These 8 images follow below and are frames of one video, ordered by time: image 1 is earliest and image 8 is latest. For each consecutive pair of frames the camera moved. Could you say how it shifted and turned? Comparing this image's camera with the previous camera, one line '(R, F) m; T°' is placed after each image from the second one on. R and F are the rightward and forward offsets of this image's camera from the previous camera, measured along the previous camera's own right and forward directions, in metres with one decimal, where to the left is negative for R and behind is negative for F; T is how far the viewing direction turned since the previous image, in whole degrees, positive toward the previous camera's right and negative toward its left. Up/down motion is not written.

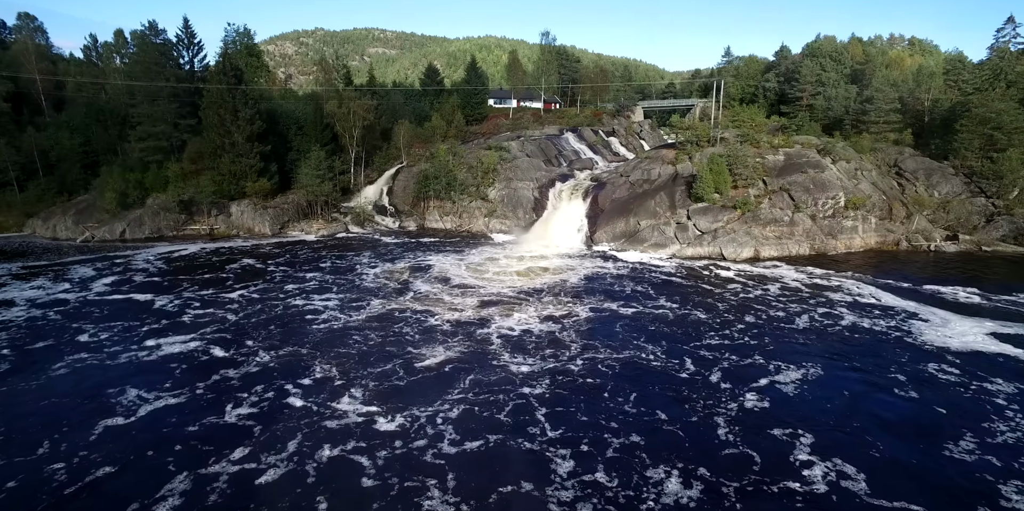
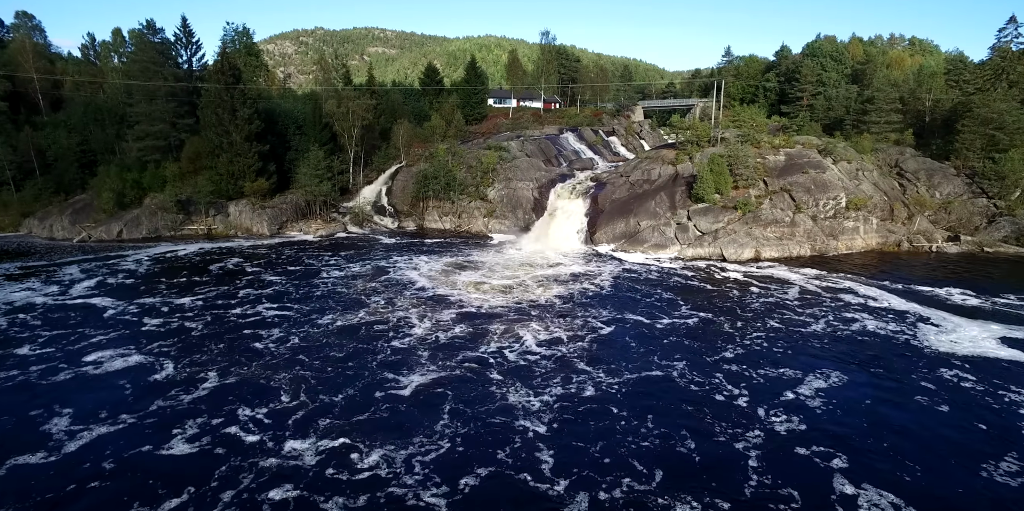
(0.0, +0.2) m; 0°
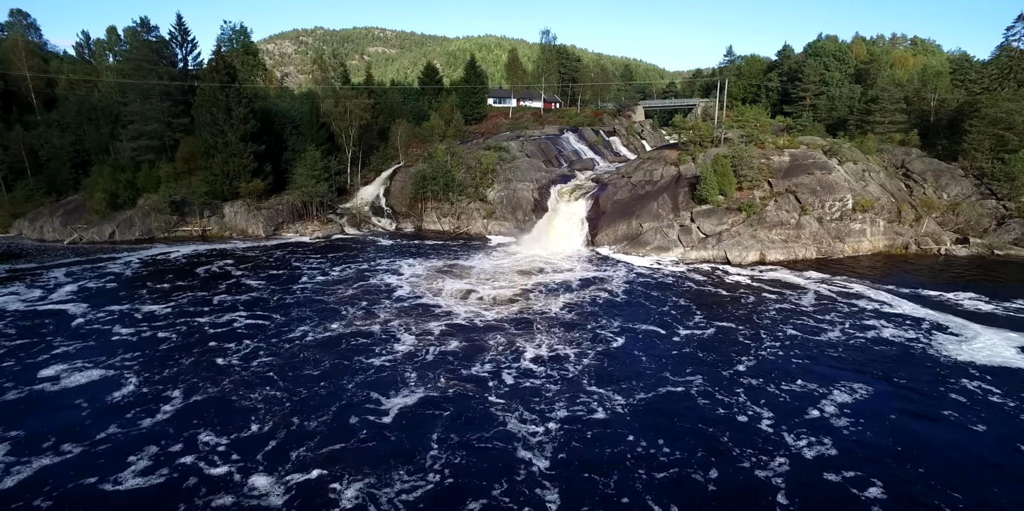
(0.0, +0.8) m; 0°
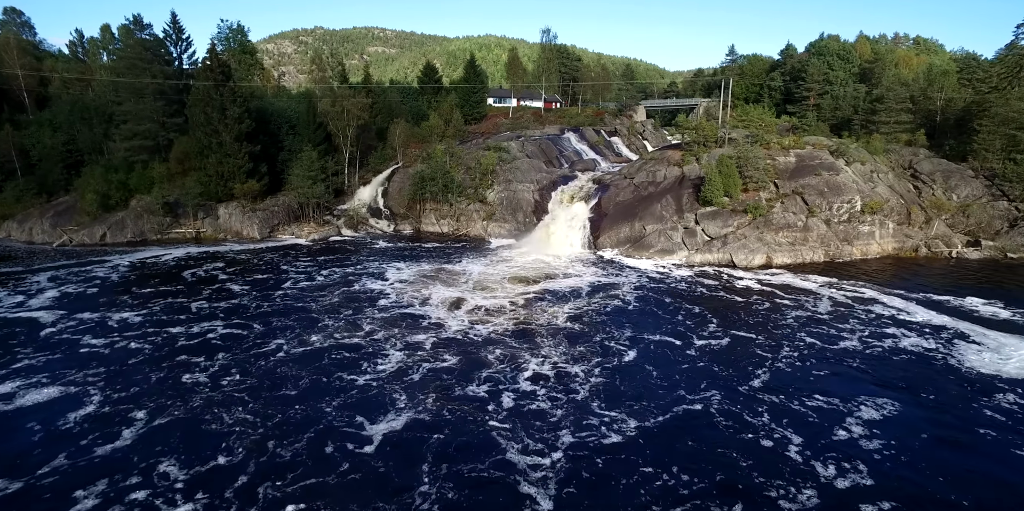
(0.0, +0.9) m; 0°
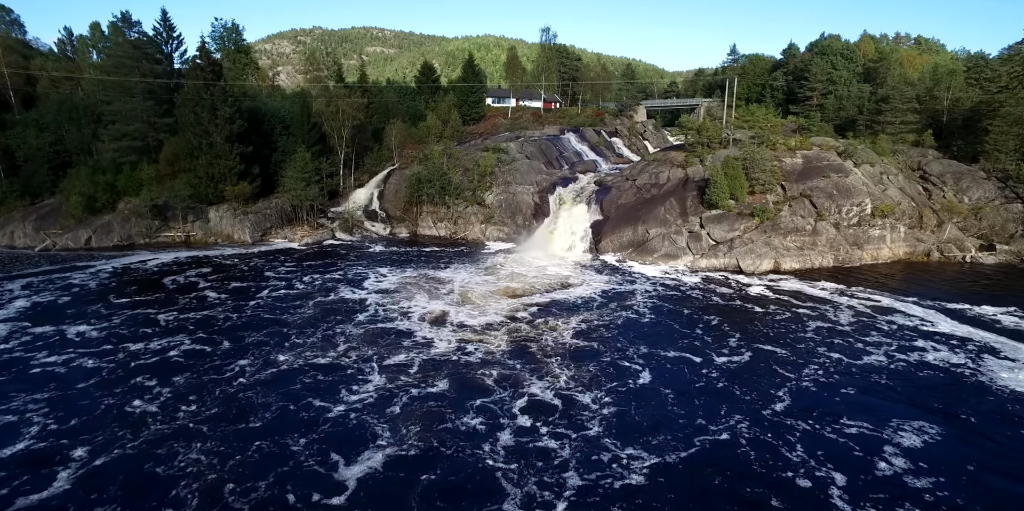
(0.0, +1.3) m; 0°
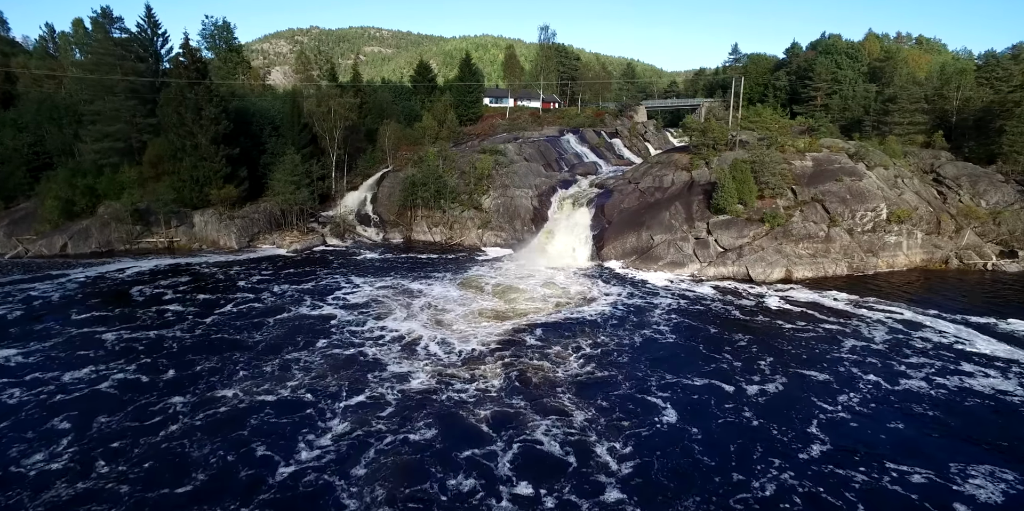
(0.0, +1.8) m; 0°
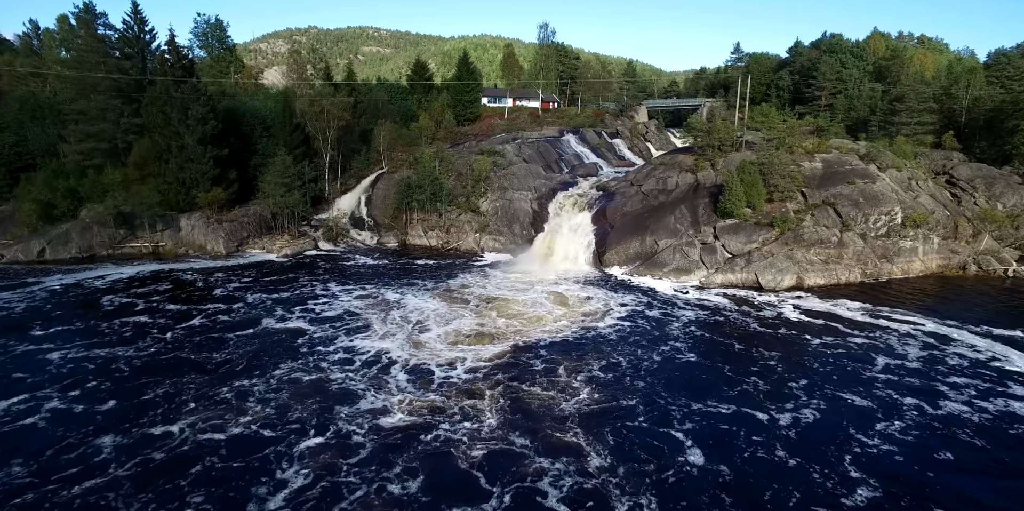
(0.0, +1.5) m; 0°
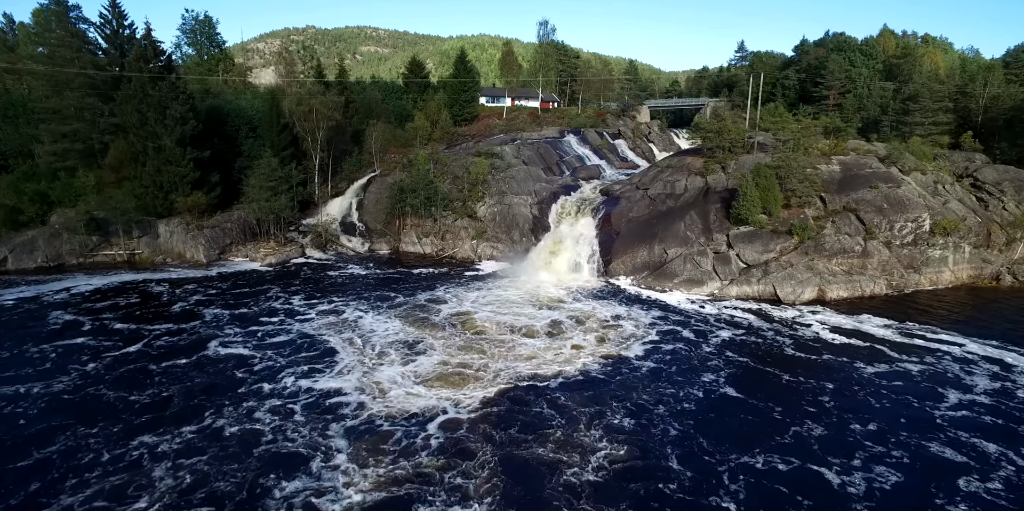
(0.0, +2.4) m; 0°
